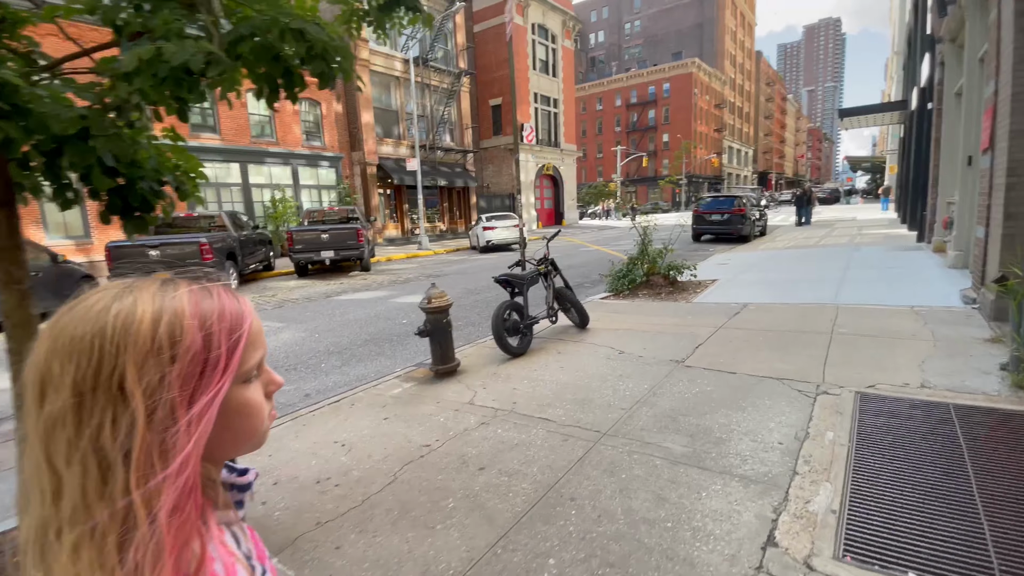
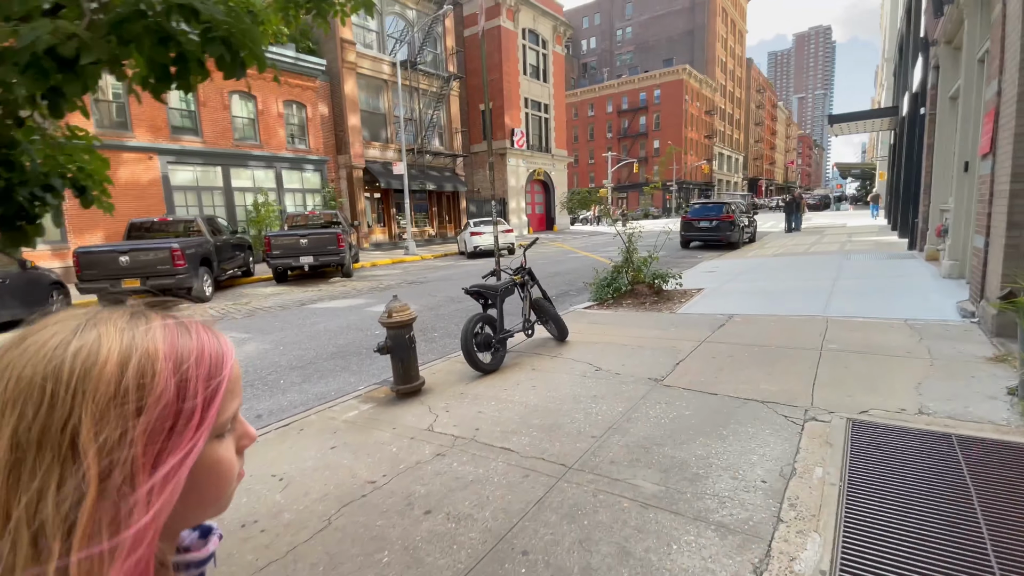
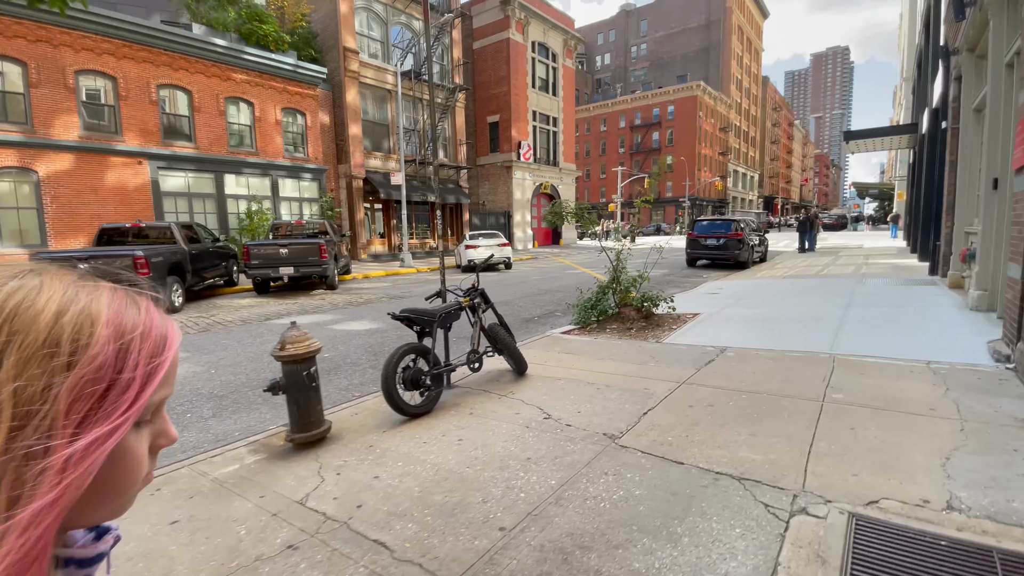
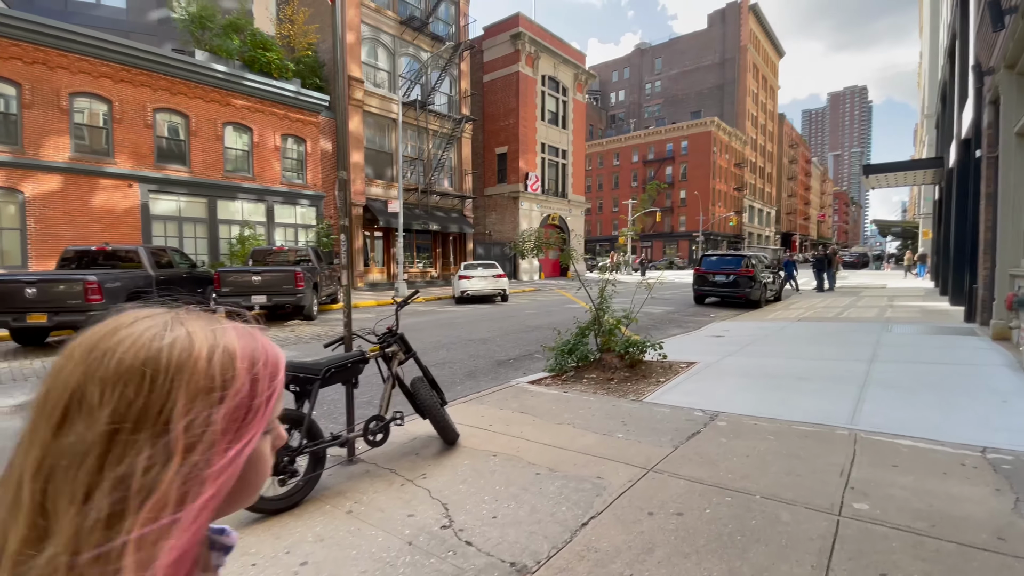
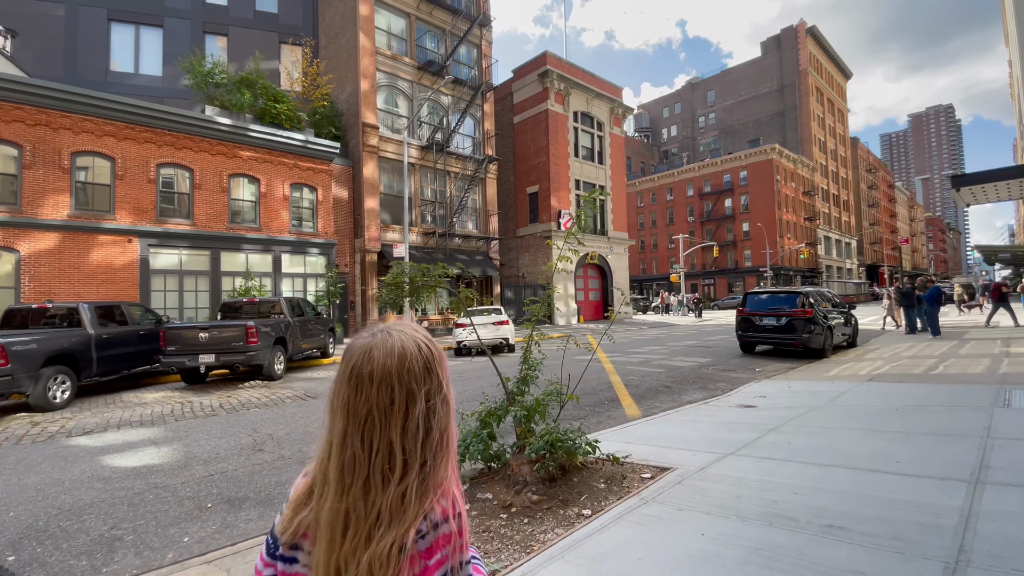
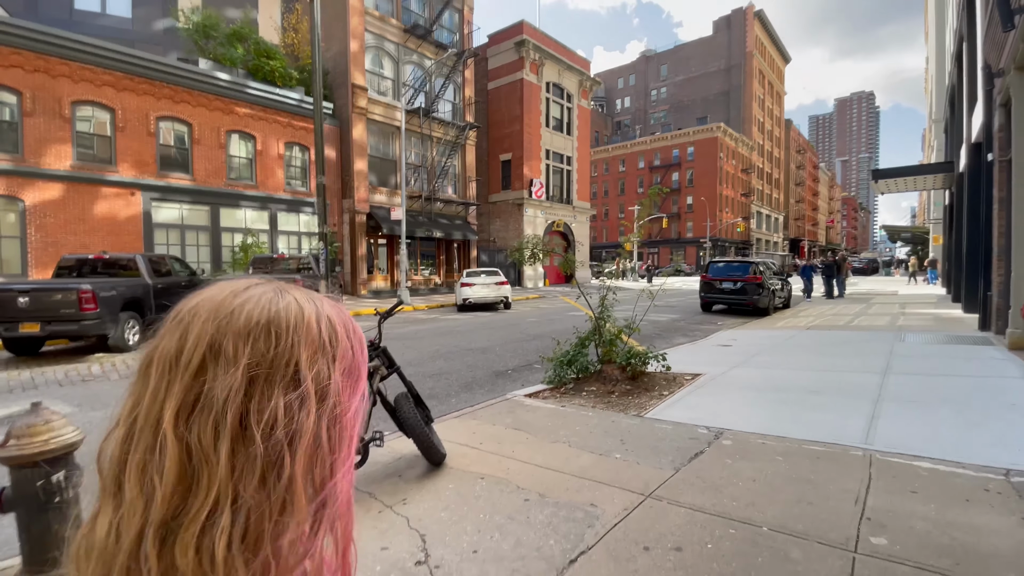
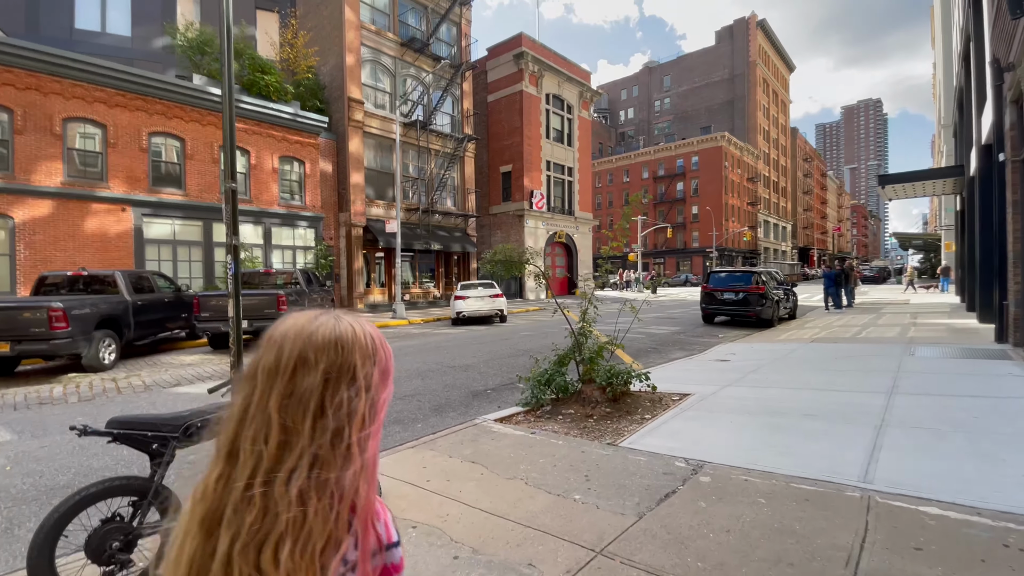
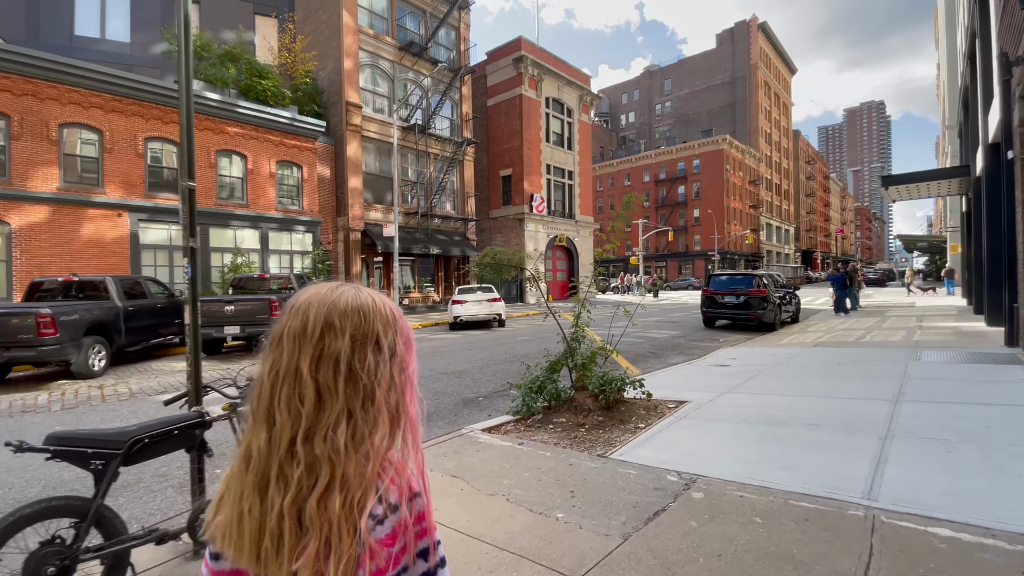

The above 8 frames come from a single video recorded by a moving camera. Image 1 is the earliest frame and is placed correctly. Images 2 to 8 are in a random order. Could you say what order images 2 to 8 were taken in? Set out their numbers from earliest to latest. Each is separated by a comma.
2, 3, 4, 6, 7, 8, 5
